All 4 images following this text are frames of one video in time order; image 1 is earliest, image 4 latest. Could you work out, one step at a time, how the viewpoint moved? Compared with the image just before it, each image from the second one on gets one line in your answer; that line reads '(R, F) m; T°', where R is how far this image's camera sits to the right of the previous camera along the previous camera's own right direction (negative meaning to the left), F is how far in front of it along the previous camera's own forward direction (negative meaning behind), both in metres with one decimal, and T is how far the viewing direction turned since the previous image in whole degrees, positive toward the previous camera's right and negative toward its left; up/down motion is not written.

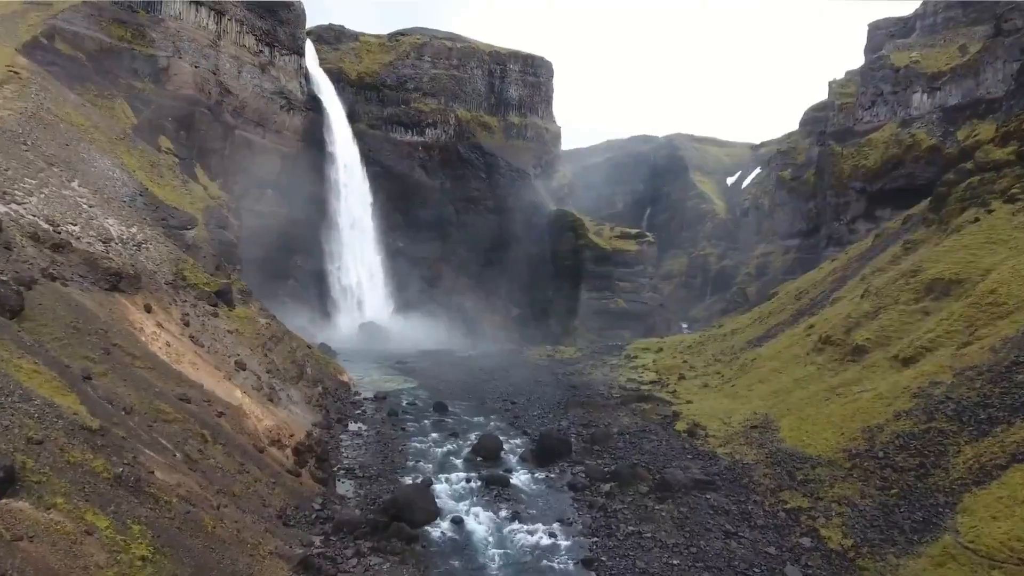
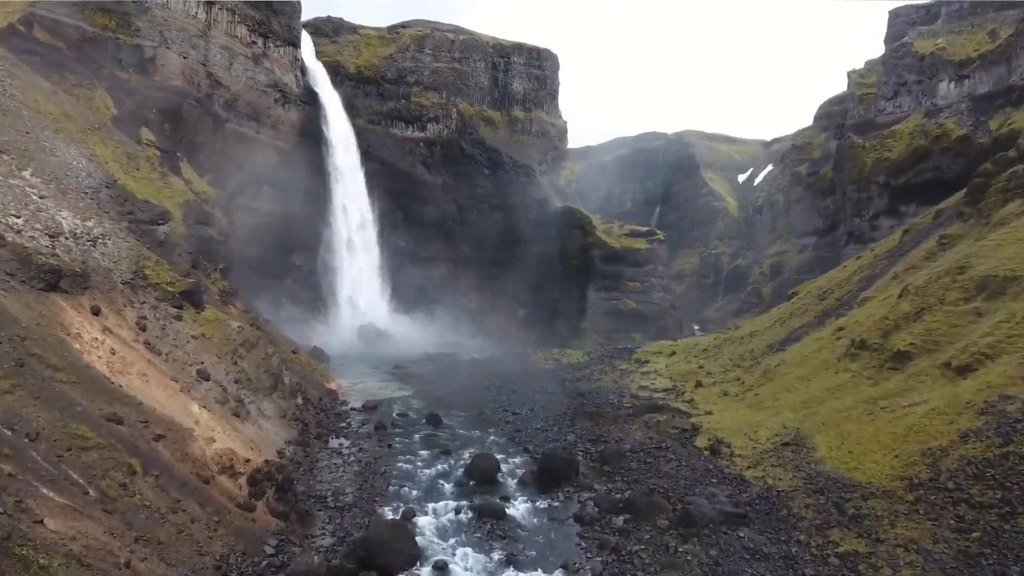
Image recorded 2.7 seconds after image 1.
(+0.3, +2.9) m; -1°
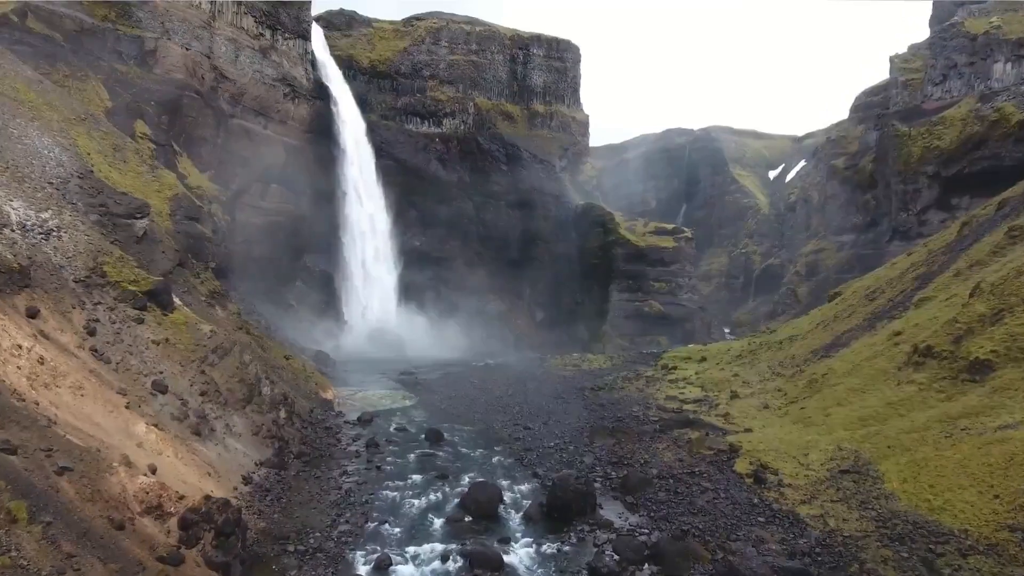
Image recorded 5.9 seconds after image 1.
(+0.6, +3.3) m; -2°
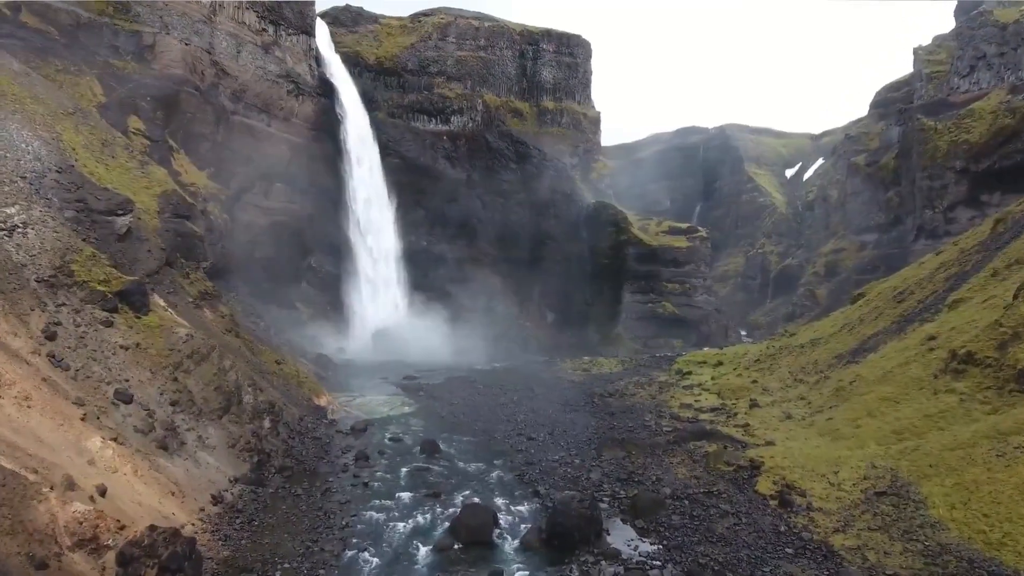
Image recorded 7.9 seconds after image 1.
(+0.4, +1.8) m; -1°
